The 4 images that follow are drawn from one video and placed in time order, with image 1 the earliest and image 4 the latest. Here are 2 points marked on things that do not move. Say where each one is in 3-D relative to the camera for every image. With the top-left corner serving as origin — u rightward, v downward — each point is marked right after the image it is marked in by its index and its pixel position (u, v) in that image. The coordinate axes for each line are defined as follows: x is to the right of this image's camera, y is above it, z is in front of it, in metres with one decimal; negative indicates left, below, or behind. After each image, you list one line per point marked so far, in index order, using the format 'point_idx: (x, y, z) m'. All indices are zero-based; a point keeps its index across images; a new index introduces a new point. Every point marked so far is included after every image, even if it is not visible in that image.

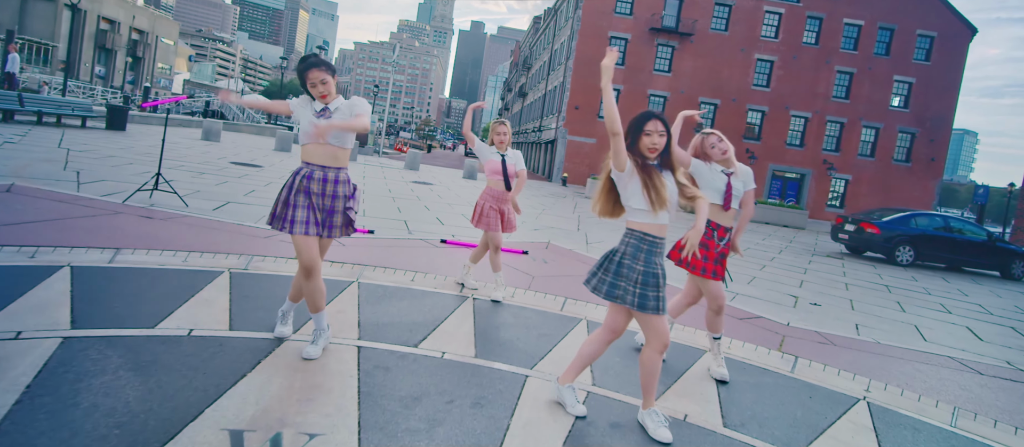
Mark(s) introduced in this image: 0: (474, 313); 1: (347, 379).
0: (-0.4, -0.8, +4.7) m
1: (-1.0, -0.9, +2.9) m
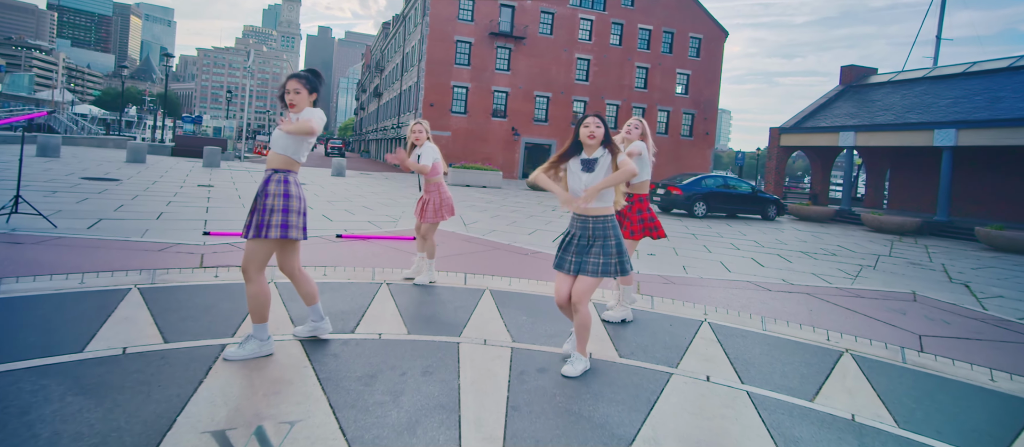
0: (-1.2, -0.7, +5.0) m
1: (-1.3, -0.9, +3.1) m
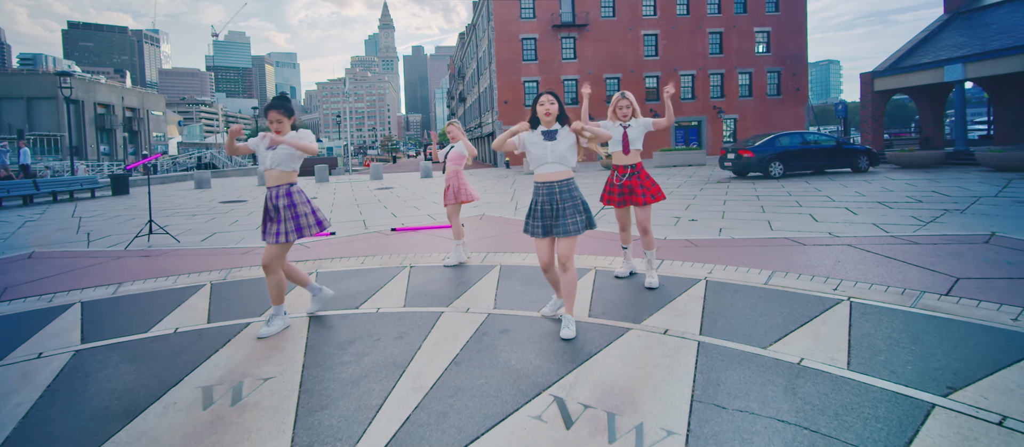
0: (-1.2, -0.6, +5.5) m
1: (-1.6, -0.9, +3.7) m
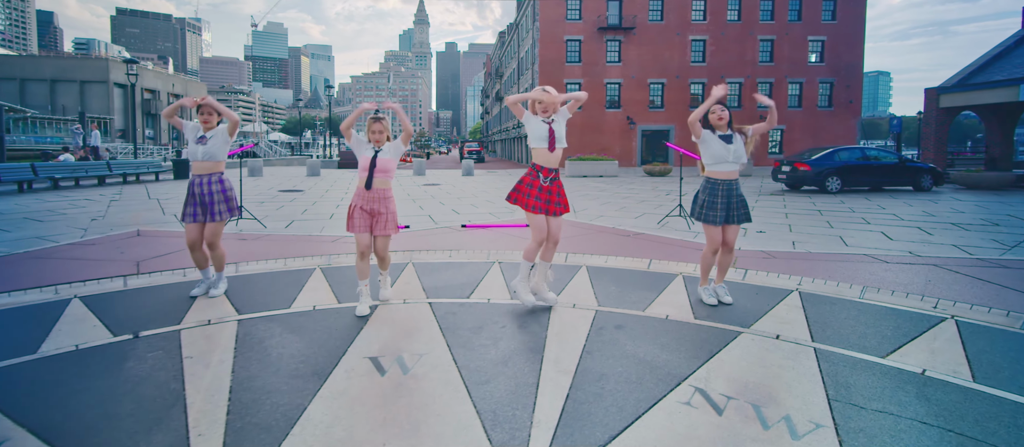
0: (-0.1, -0.6, +5.8) m
1: (-0.7, -0.8, +4.1) m
